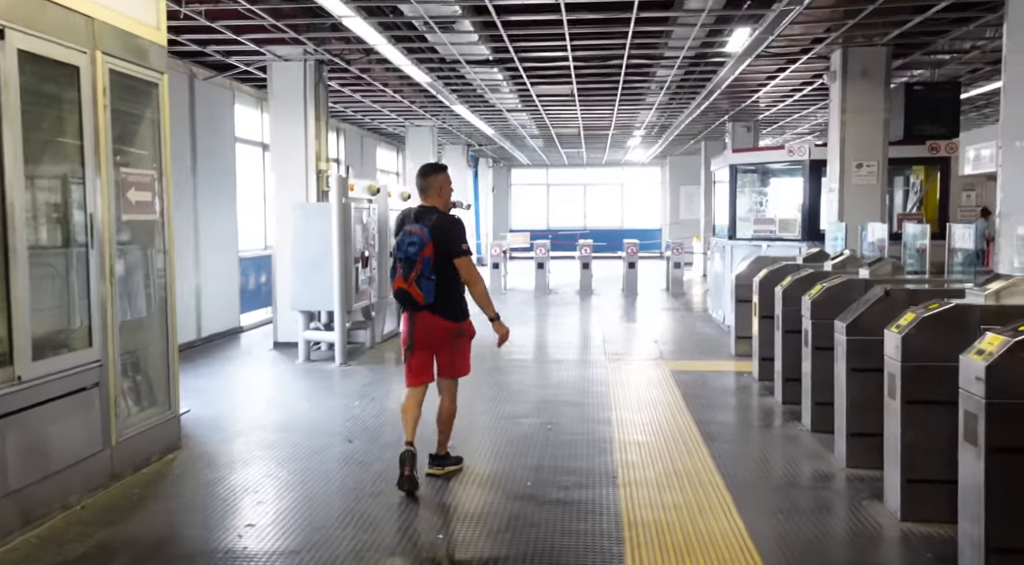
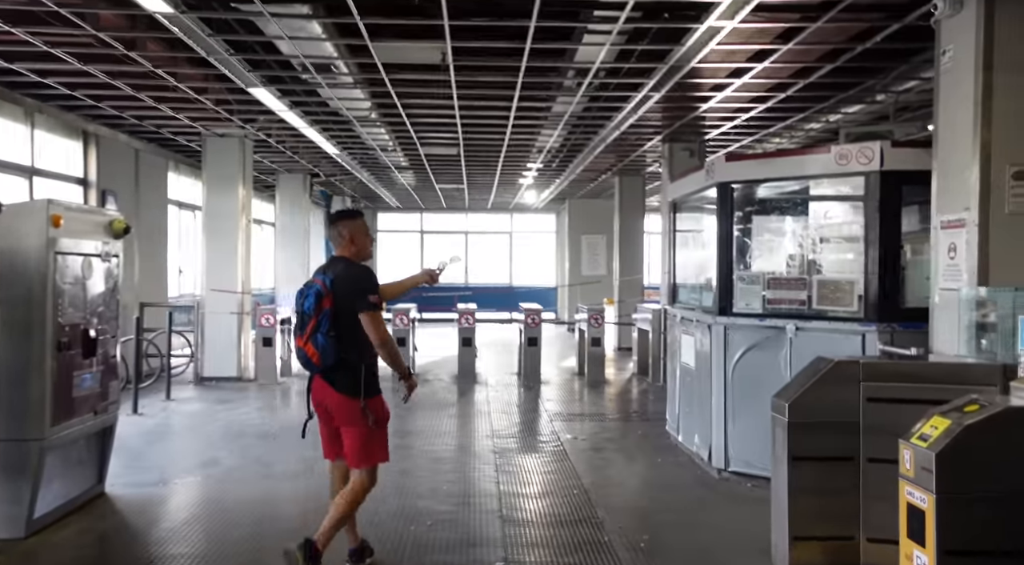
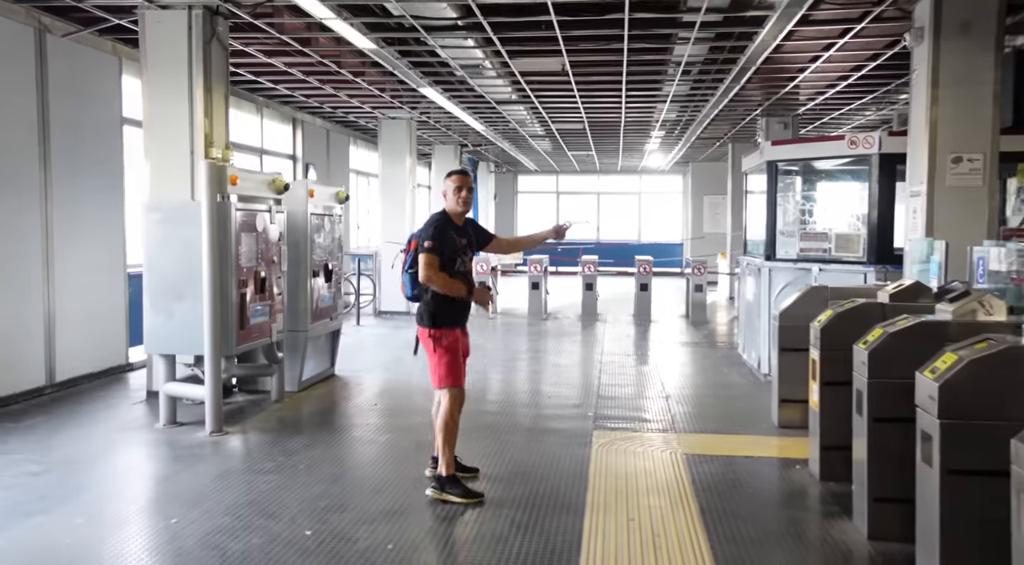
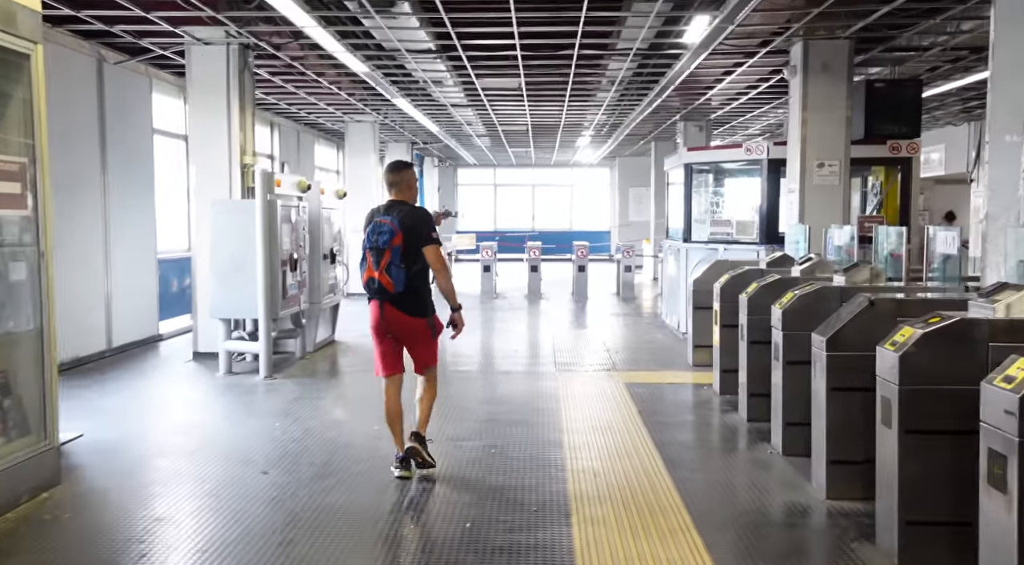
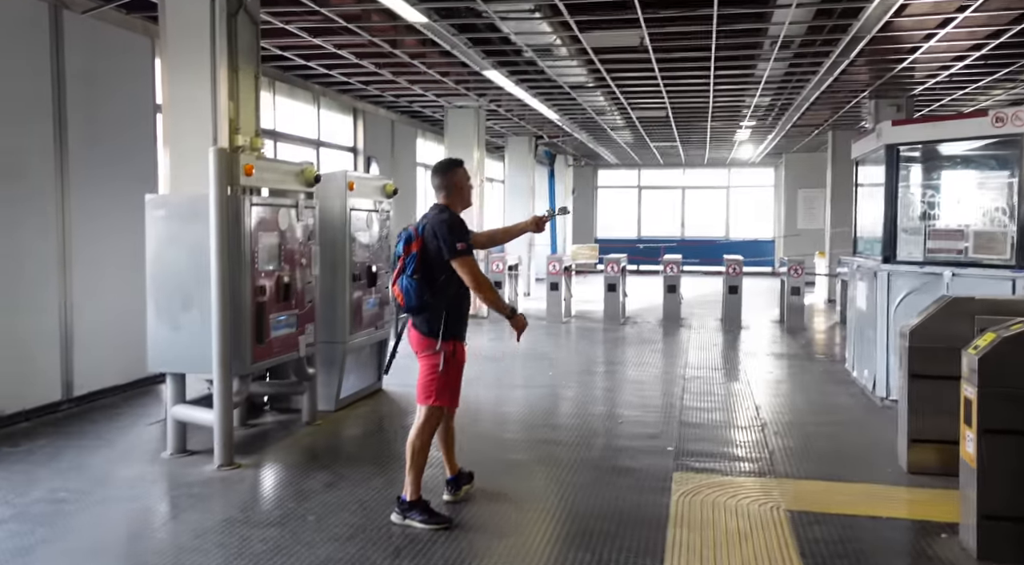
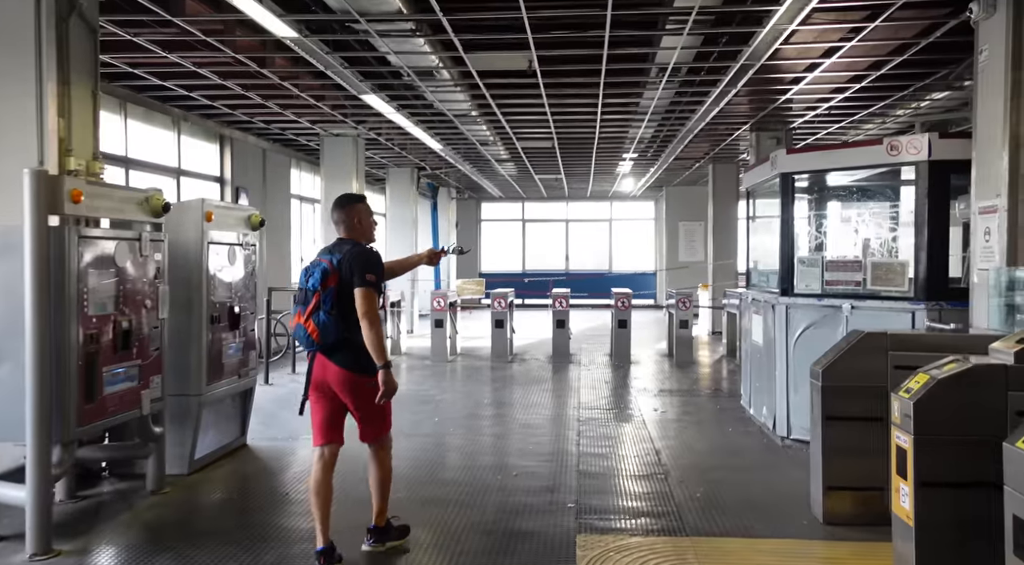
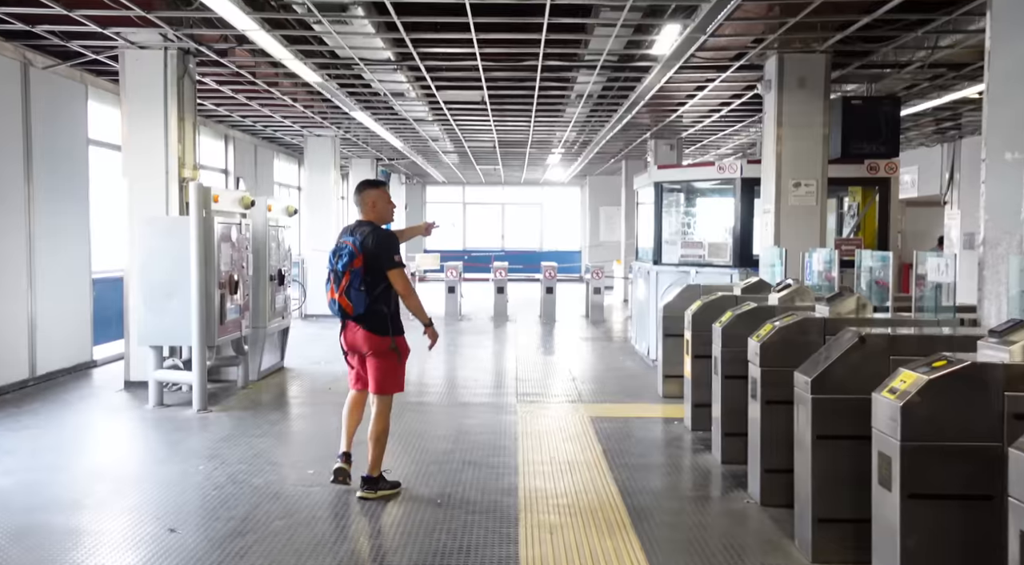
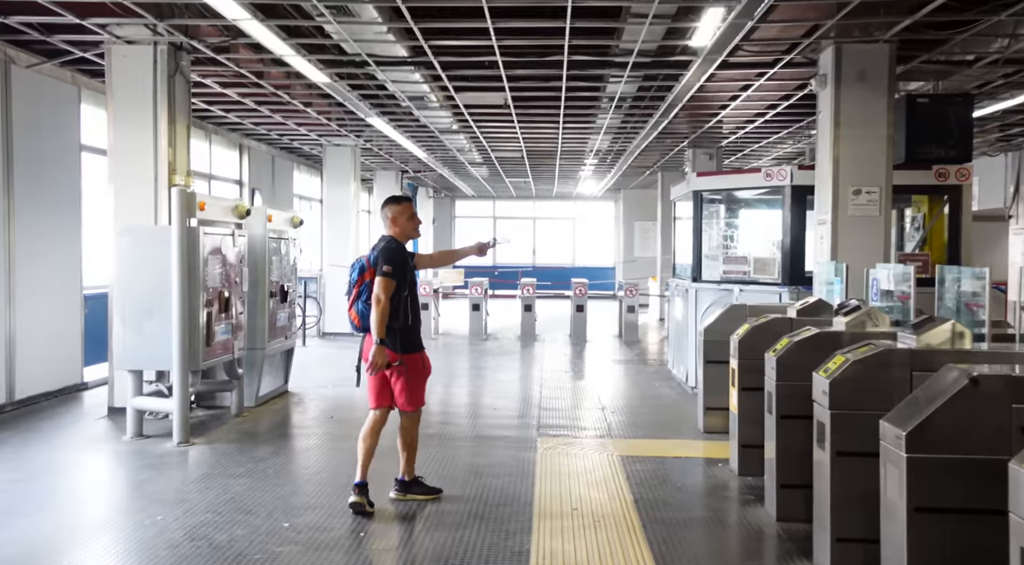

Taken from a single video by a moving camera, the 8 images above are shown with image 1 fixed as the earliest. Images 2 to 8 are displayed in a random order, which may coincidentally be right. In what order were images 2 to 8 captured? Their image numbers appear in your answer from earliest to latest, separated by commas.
4, 7, 8, 3, 5, 6, 2
